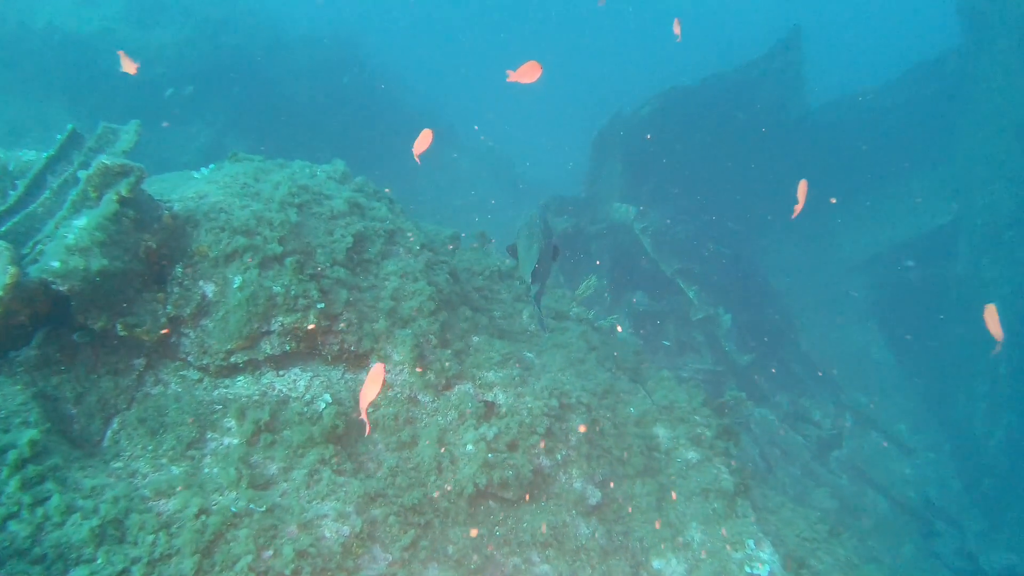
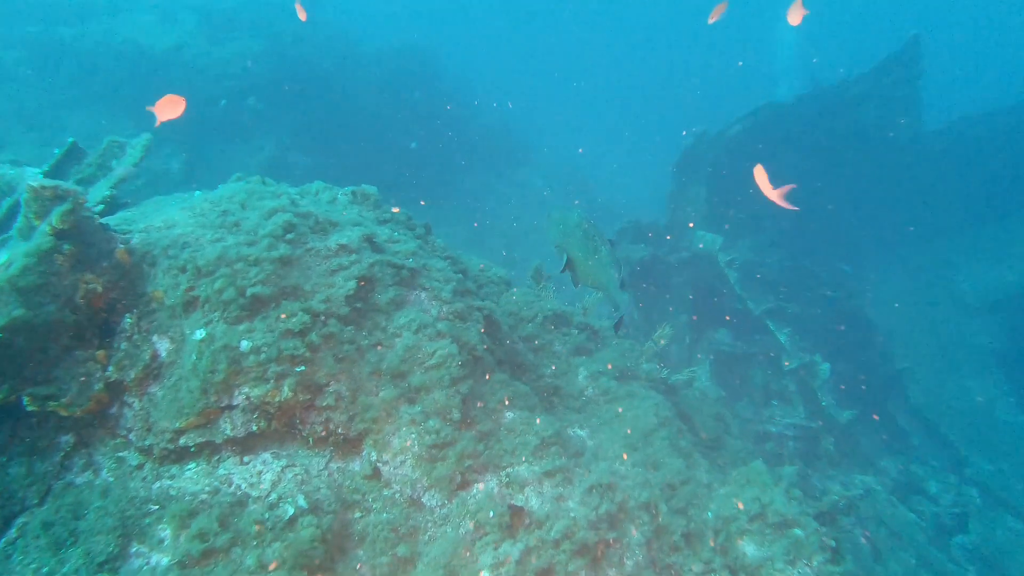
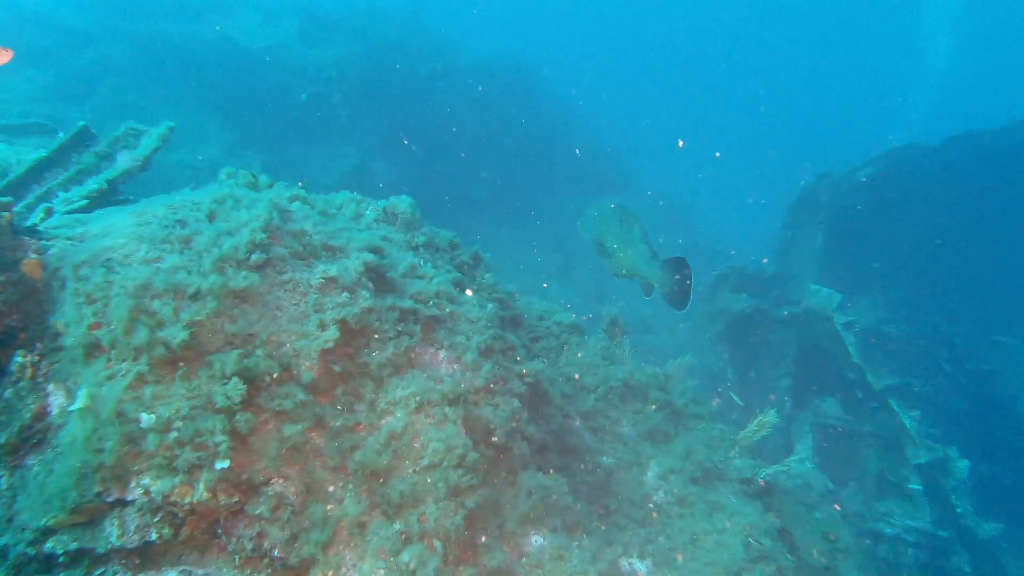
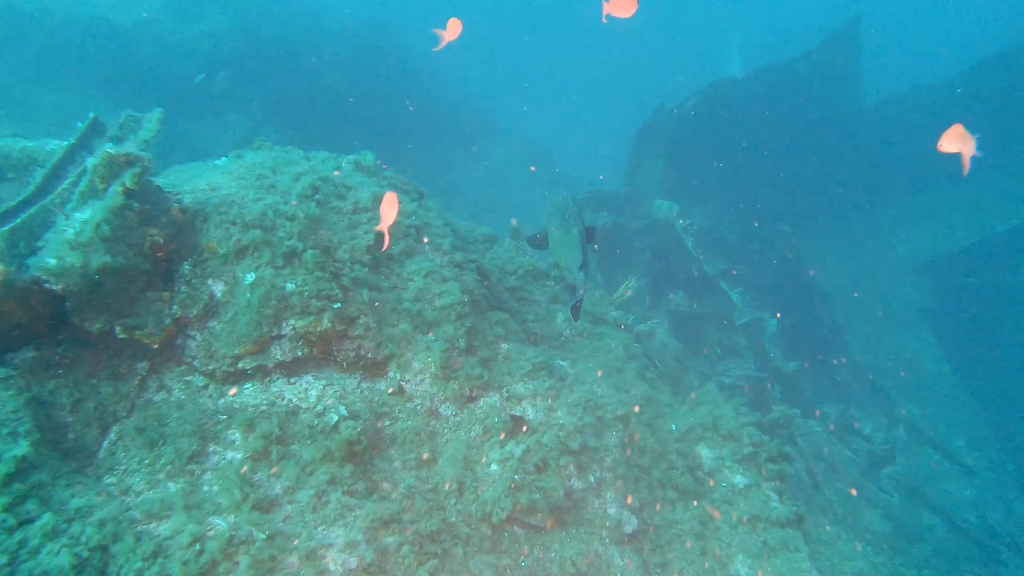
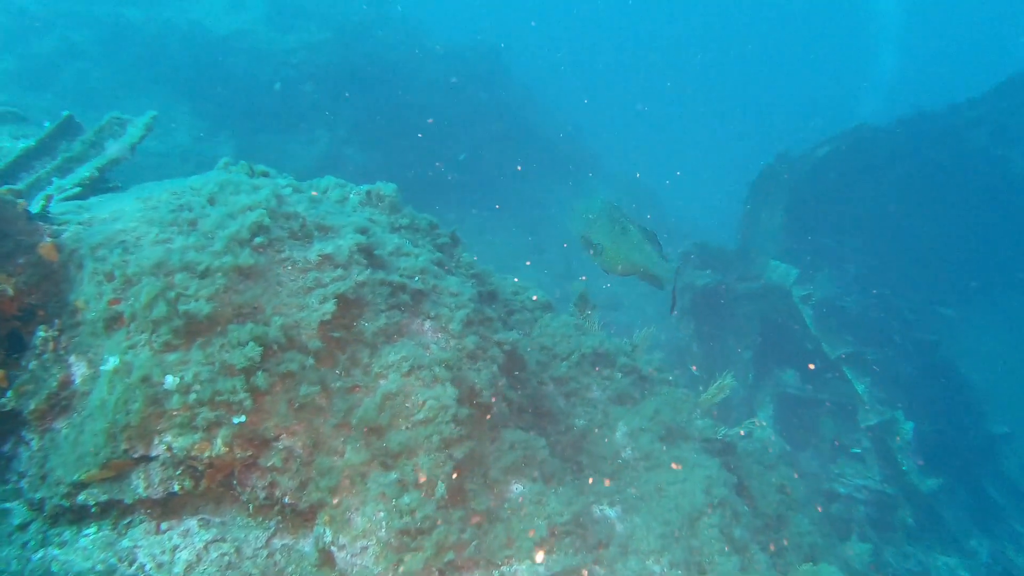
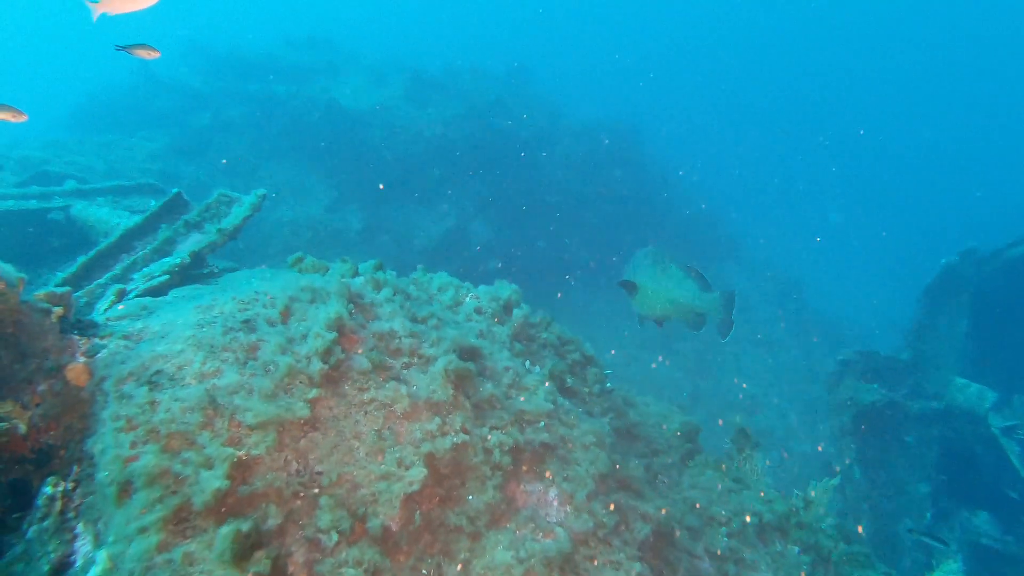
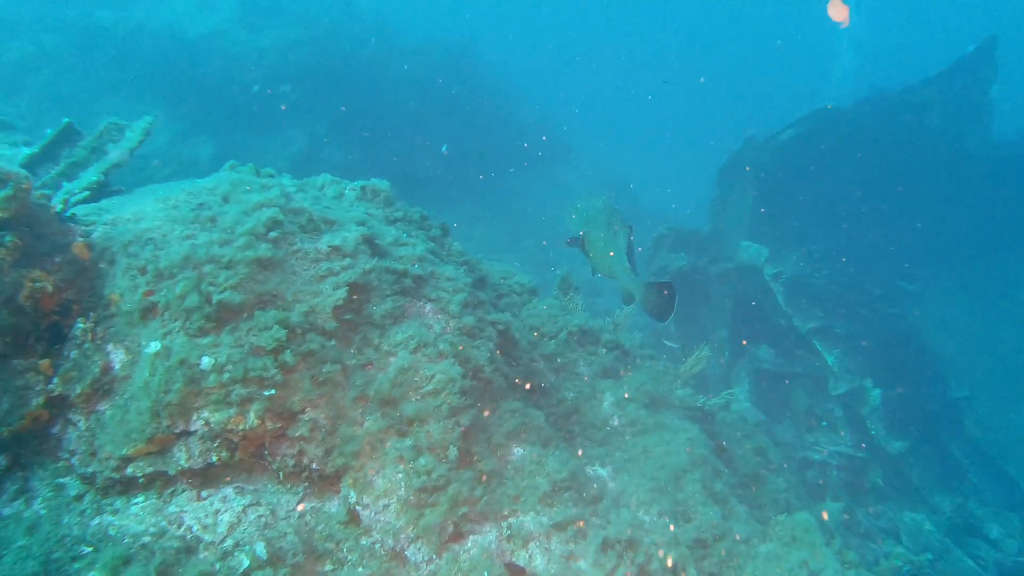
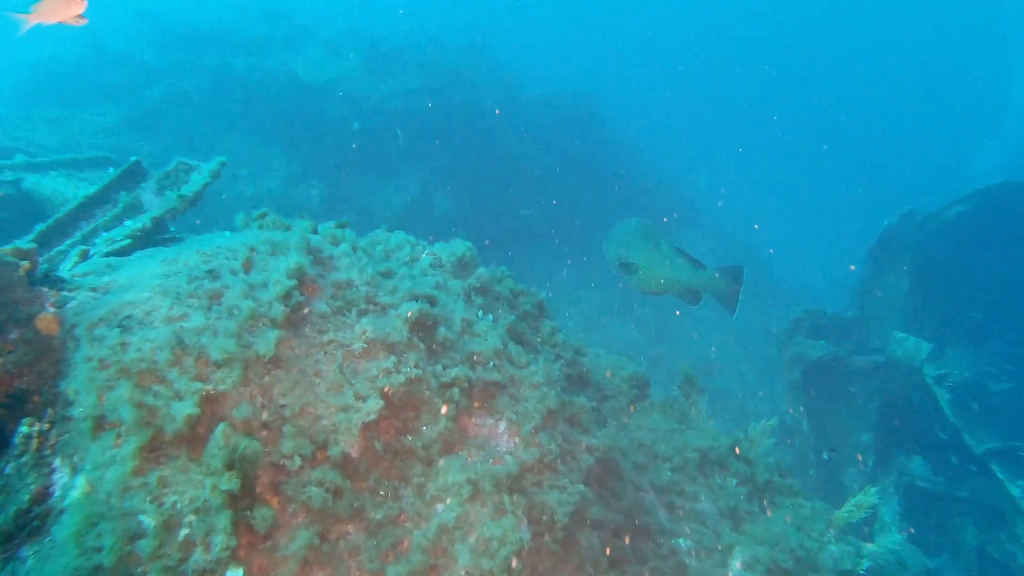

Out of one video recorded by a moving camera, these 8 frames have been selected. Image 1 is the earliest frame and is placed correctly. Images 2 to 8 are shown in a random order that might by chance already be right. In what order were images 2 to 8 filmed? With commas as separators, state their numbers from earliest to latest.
4, 2, 7, 5, 3, 8, 6
